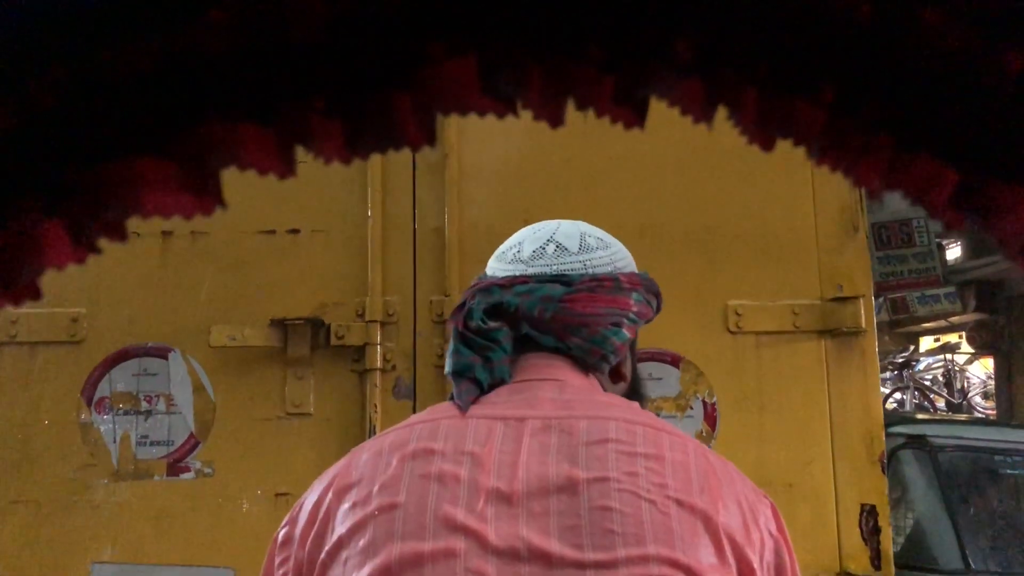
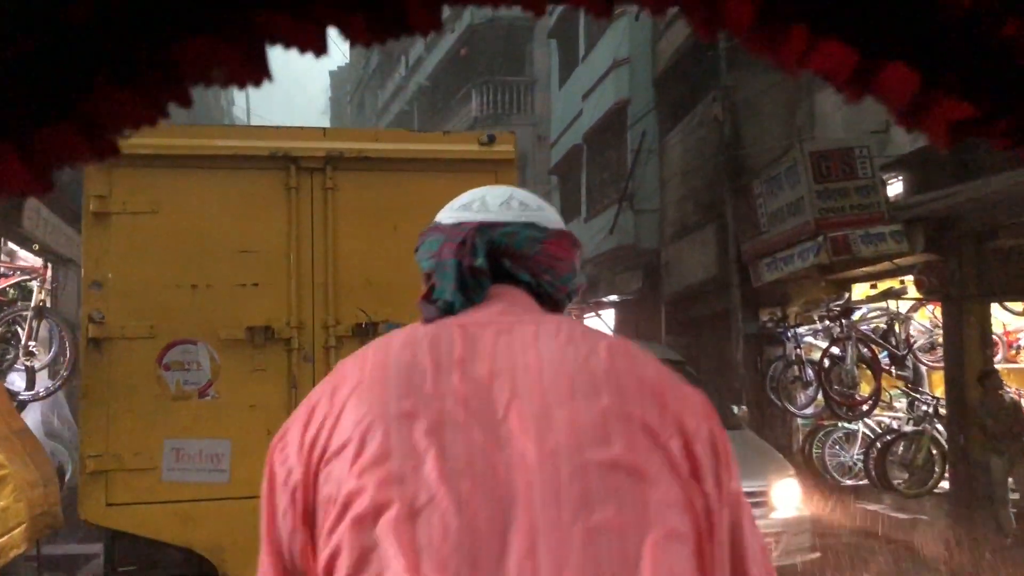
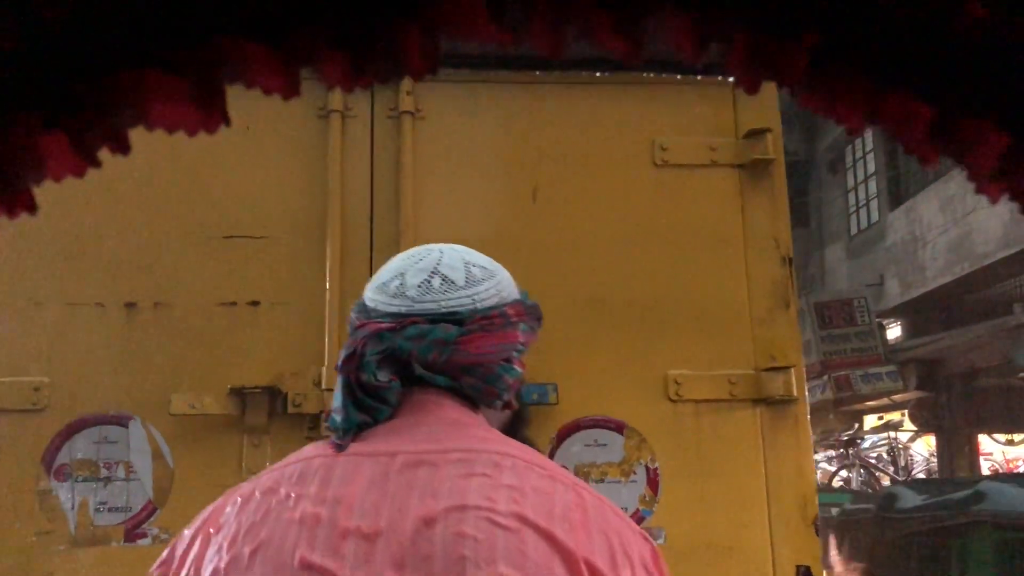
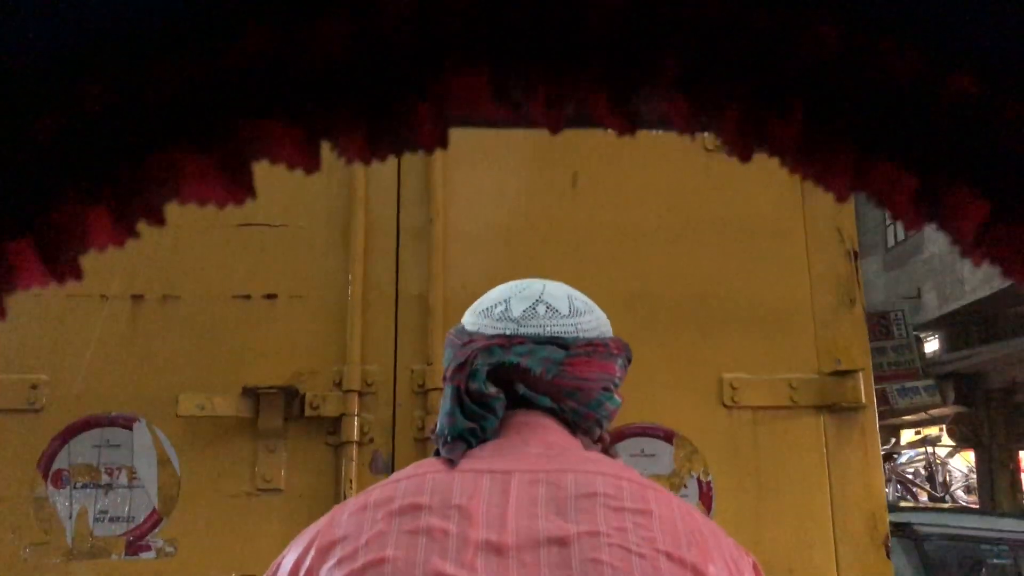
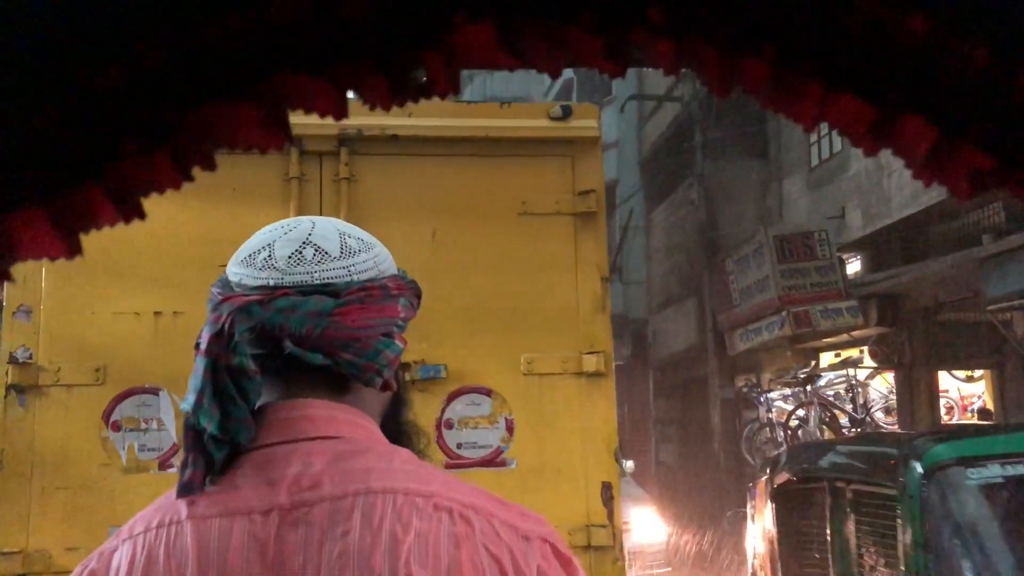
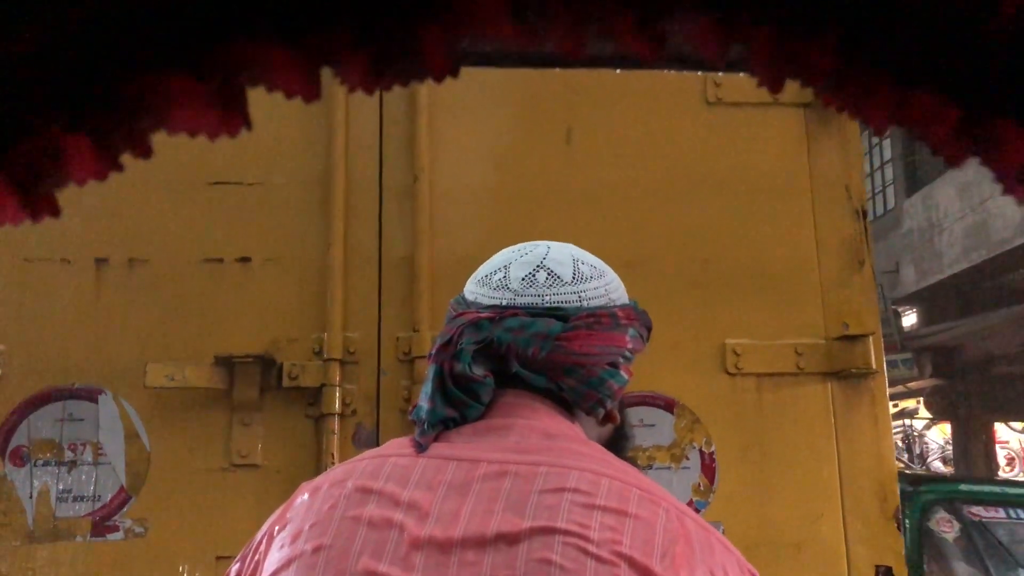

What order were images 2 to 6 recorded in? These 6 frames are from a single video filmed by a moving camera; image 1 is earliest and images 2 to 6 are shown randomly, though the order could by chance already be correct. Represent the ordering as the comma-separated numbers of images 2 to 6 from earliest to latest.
4, 6, 3, 5, 2
